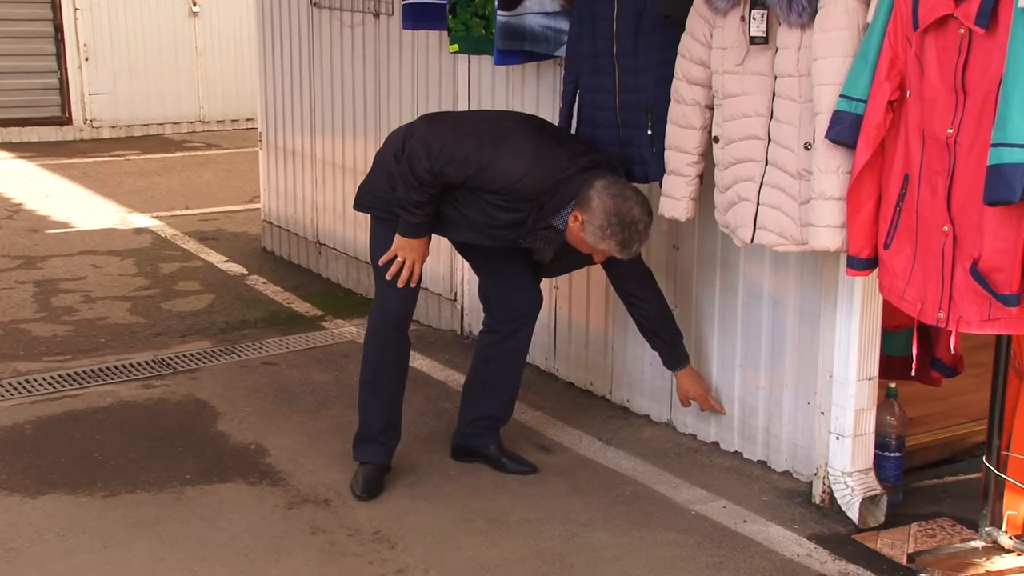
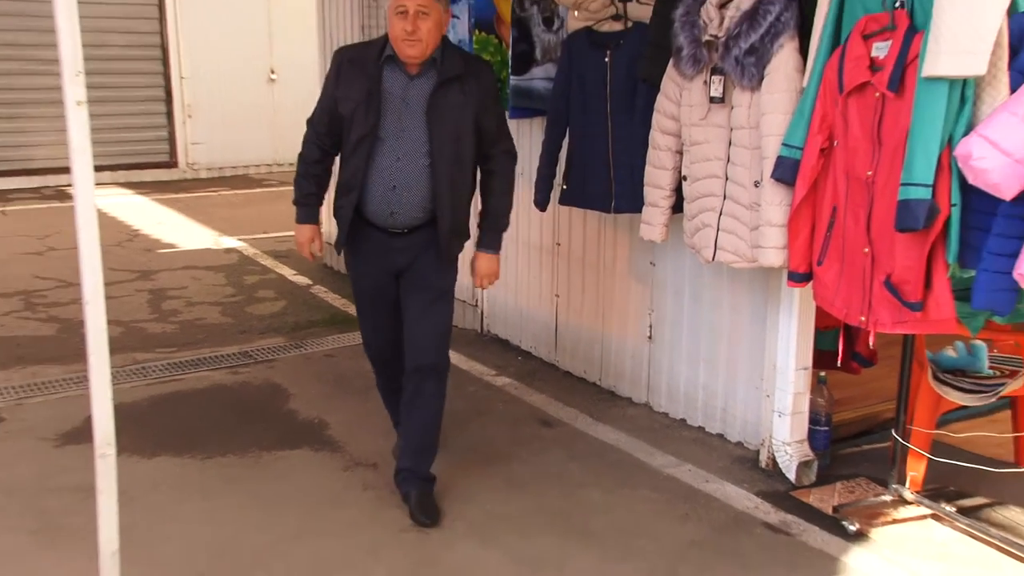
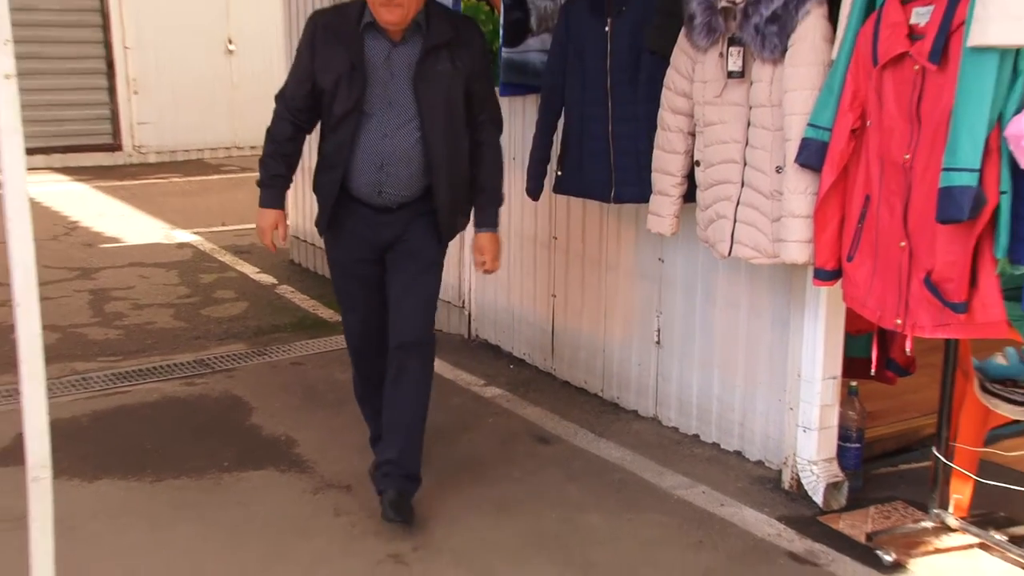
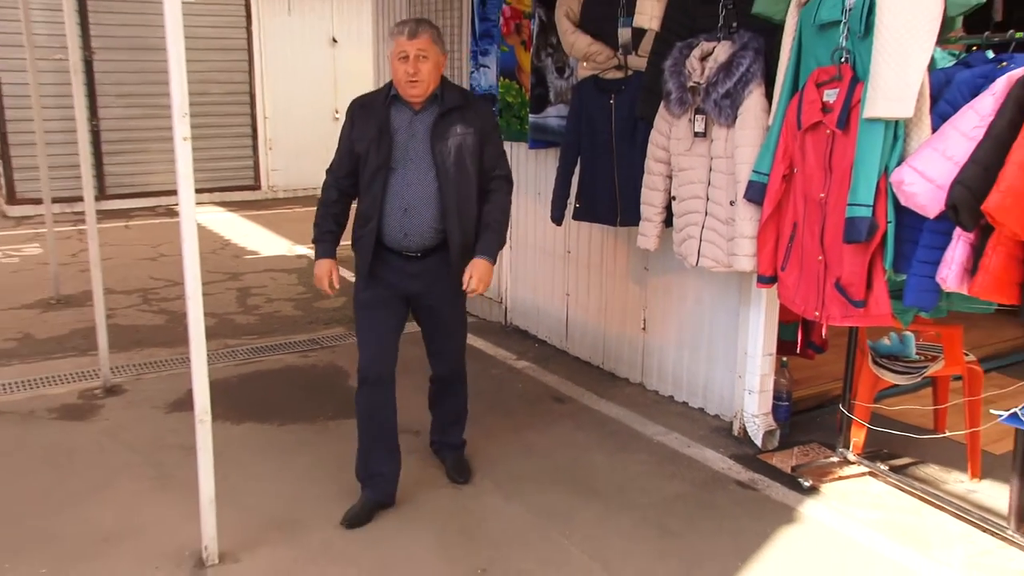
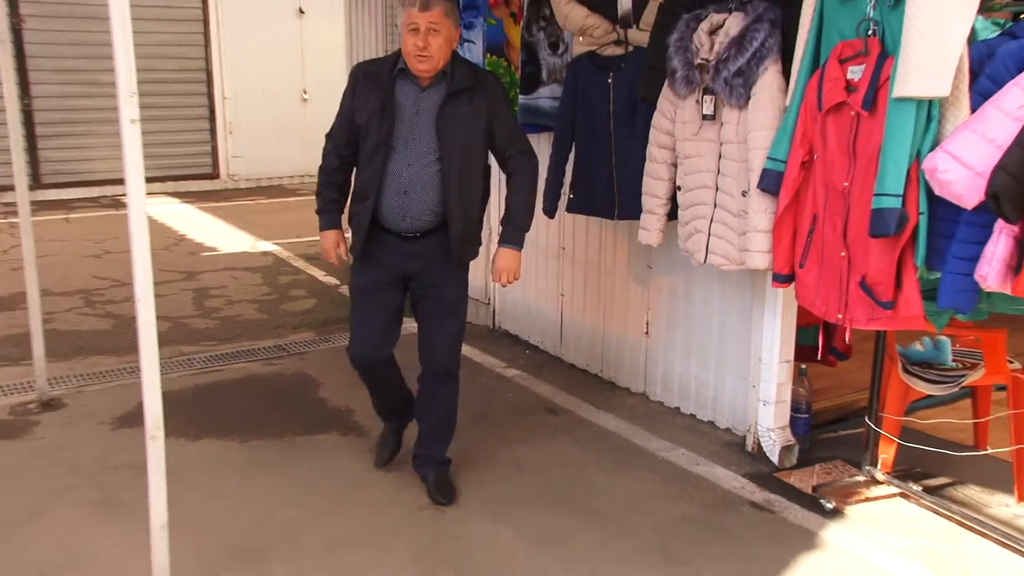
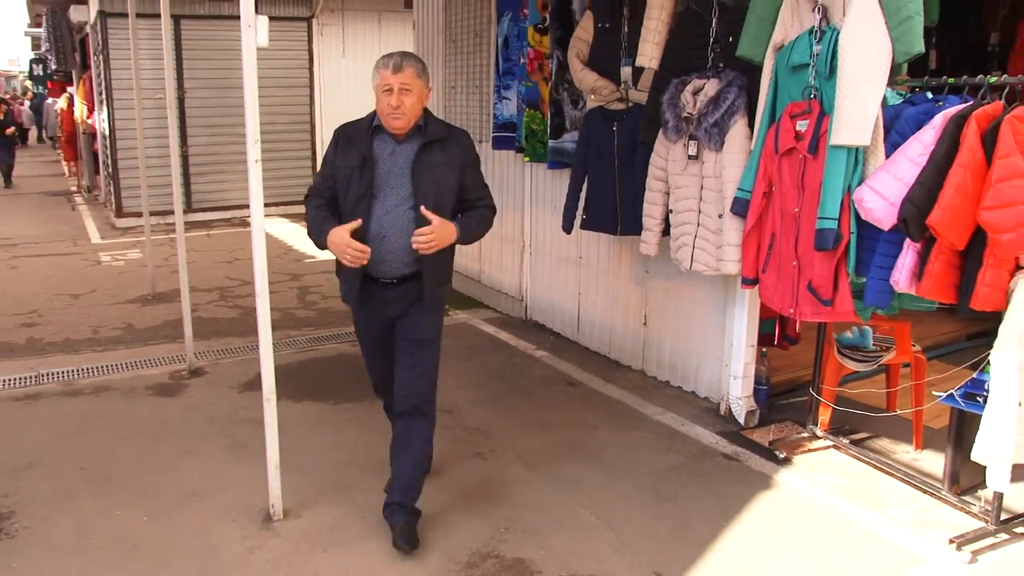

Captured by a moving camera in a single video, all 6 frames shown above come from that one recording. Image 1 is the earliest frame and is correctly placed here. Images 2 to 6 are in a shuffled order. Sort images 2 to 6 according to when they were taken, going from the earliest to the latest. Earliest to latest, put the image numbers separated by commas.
3, 2, 5, 4, 6
